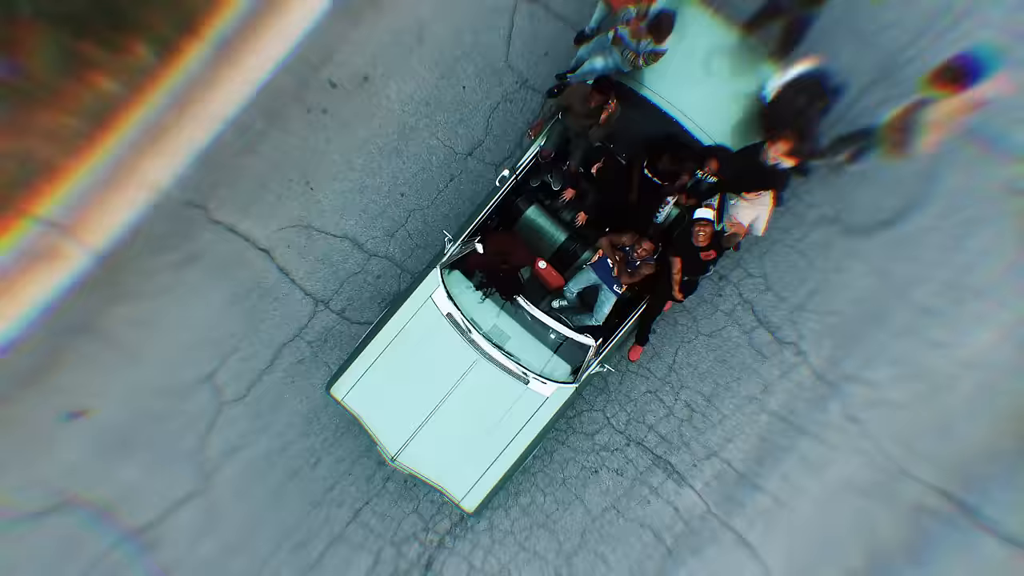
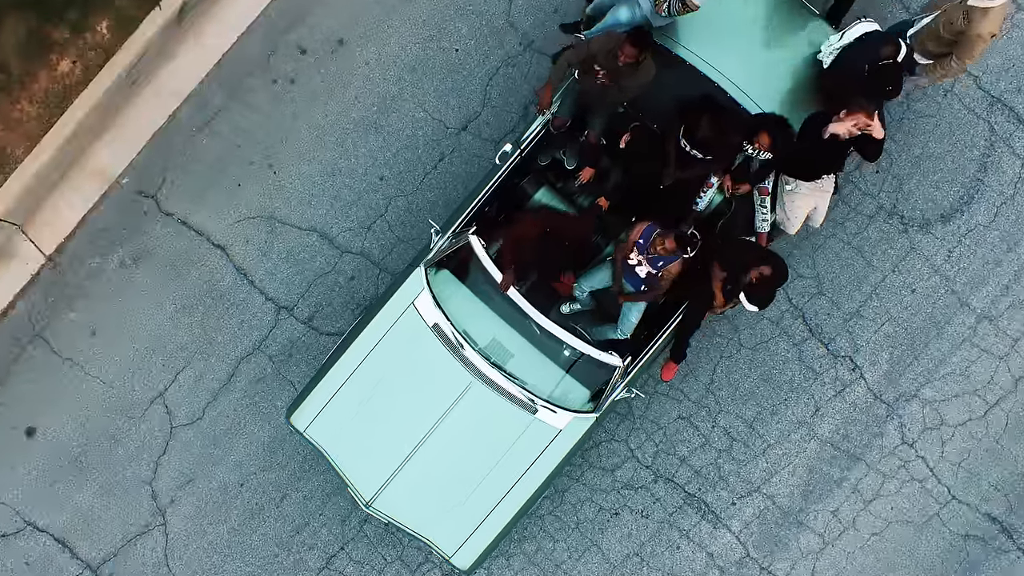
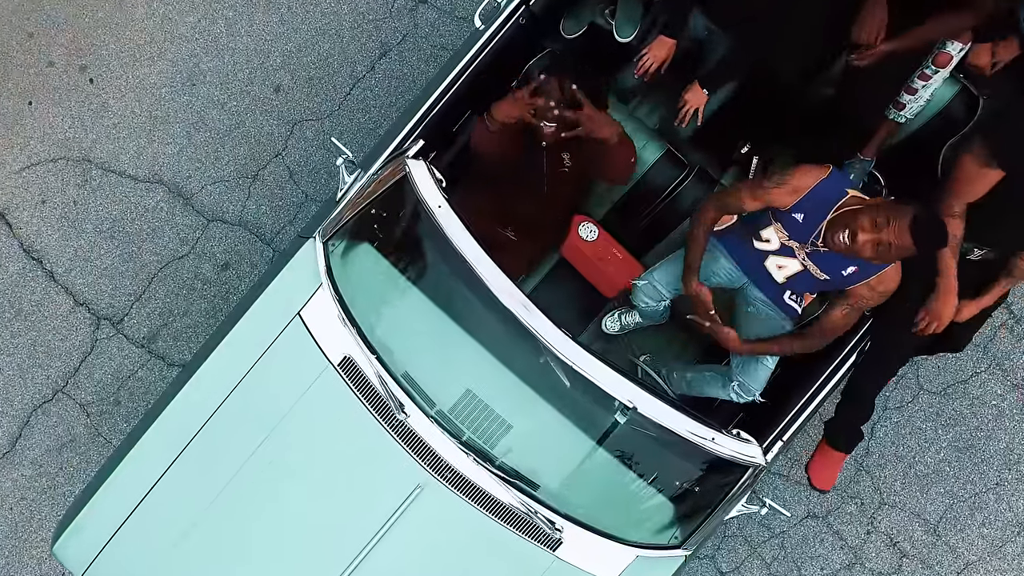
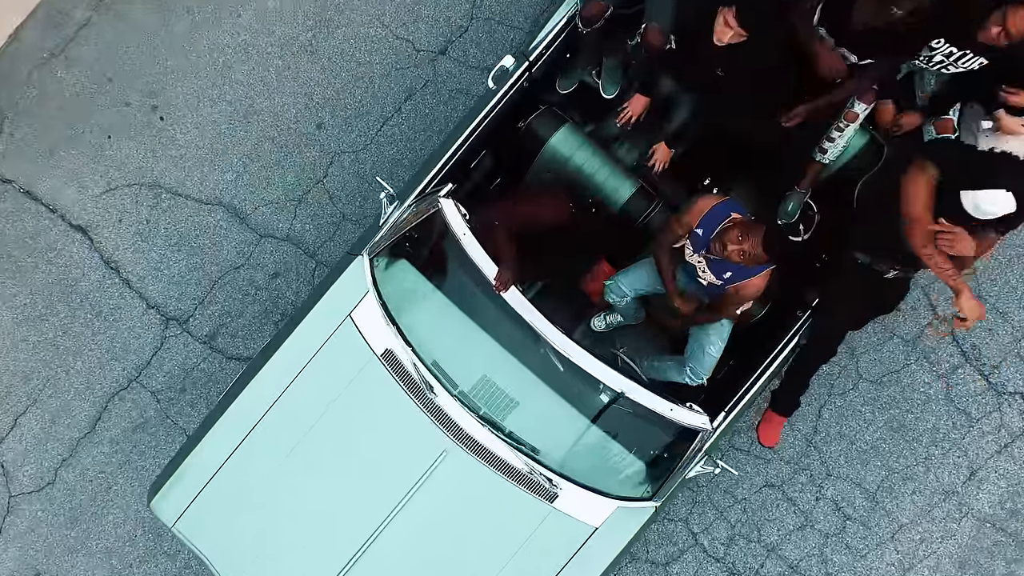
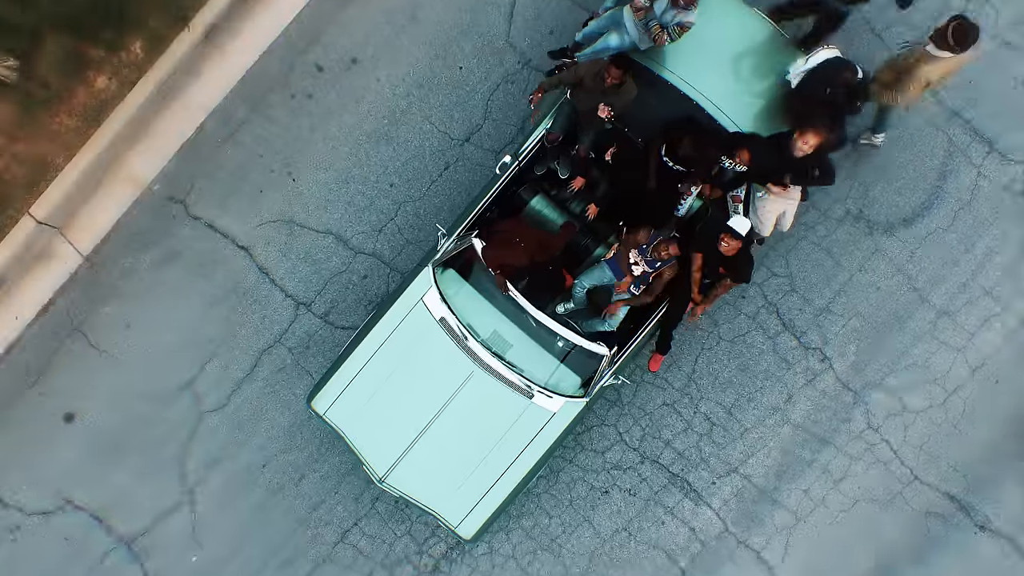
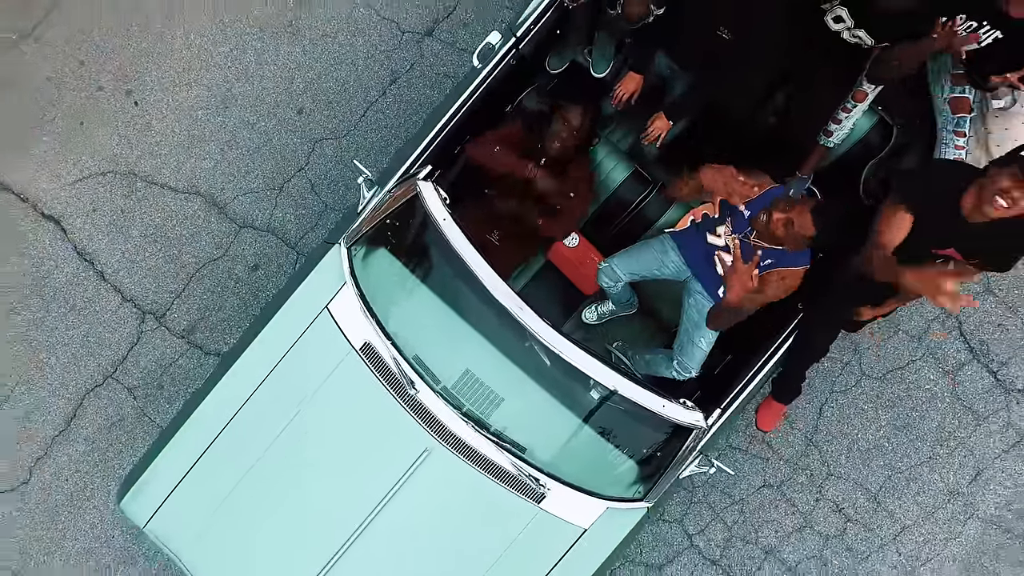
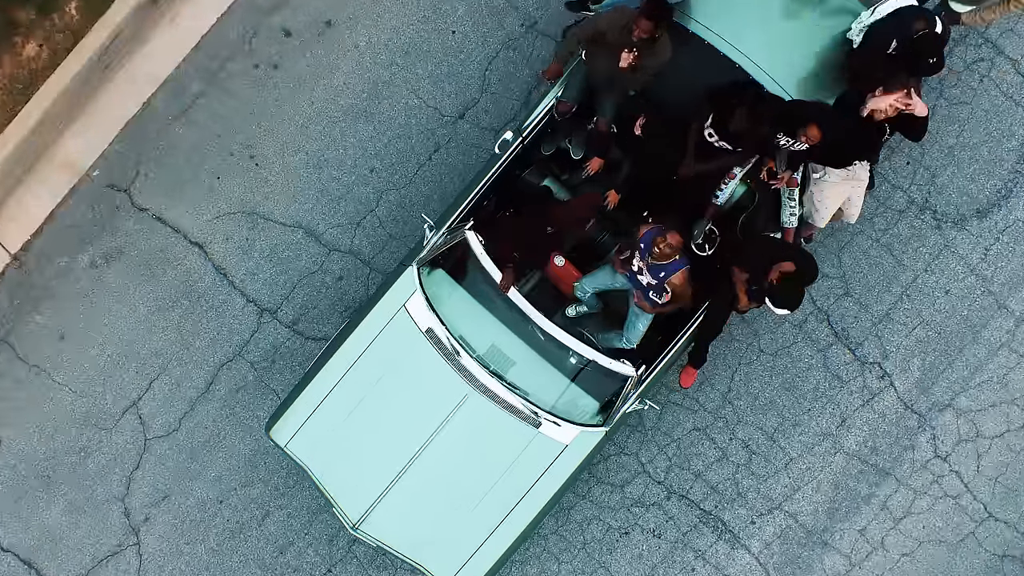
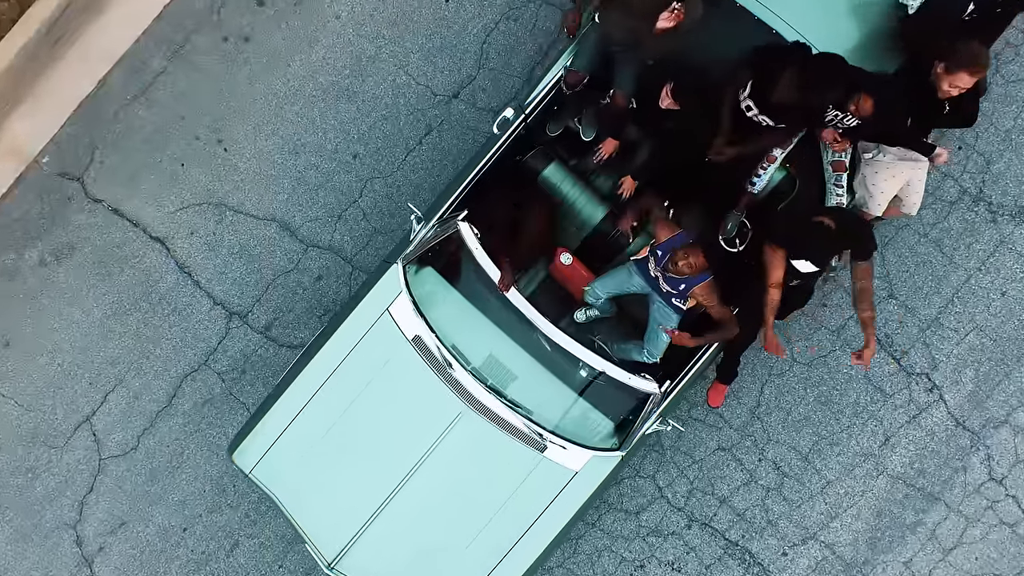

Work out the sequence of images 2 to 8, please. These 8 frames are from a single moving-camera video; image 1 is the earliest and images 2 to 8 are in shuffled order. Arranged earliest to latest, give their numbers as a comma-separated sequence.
5, 2, 7, 8, 4, 3, 6
